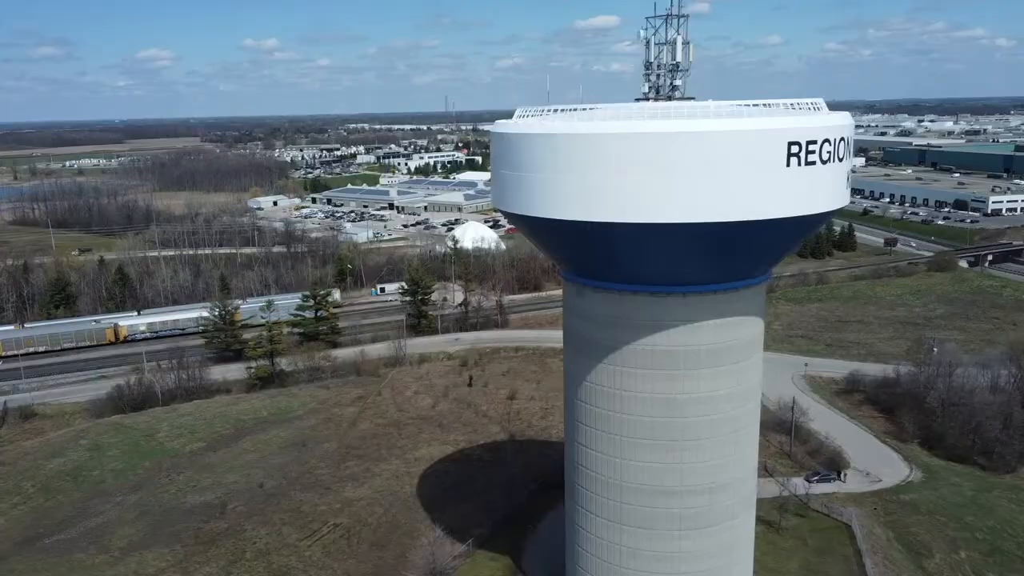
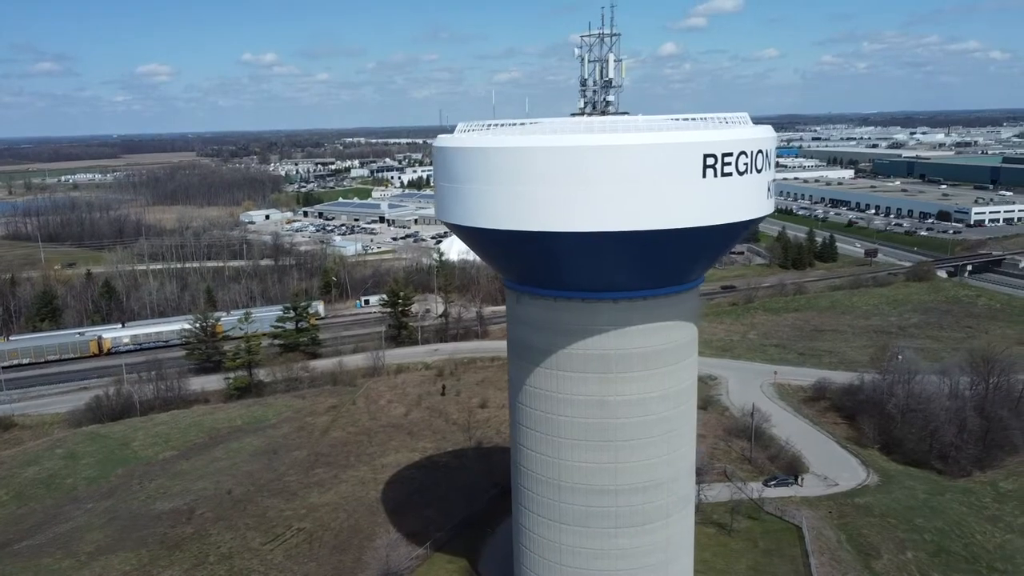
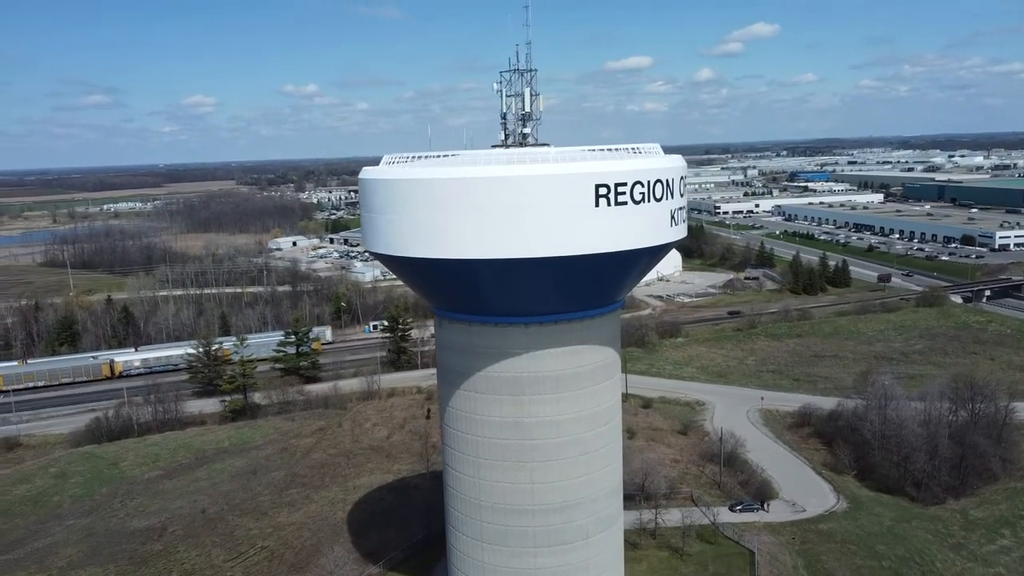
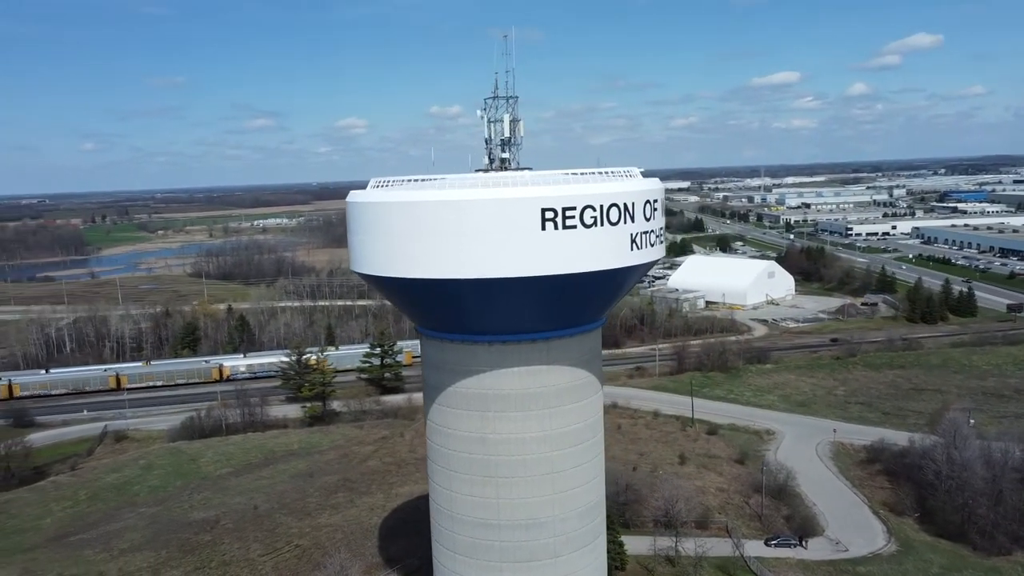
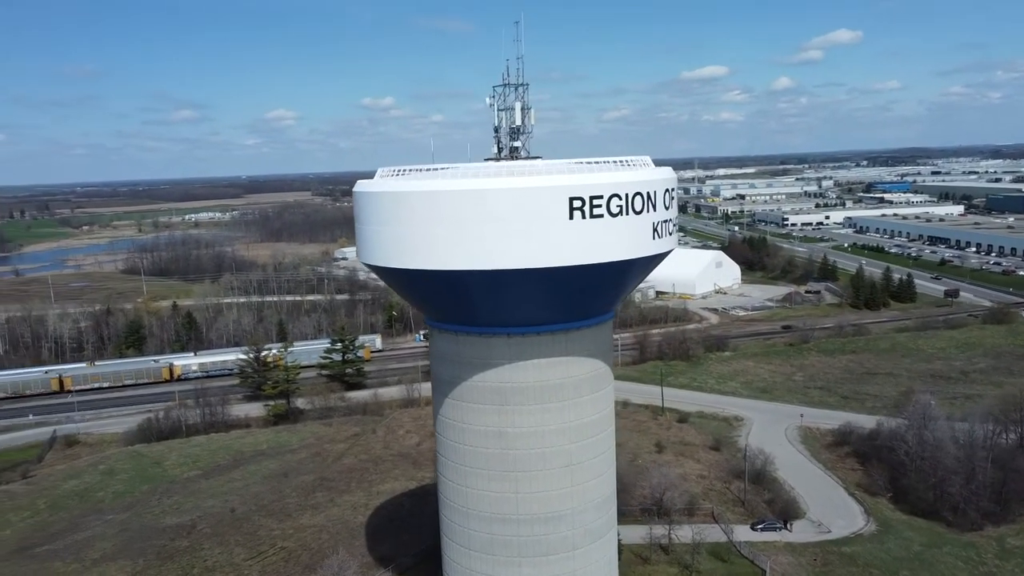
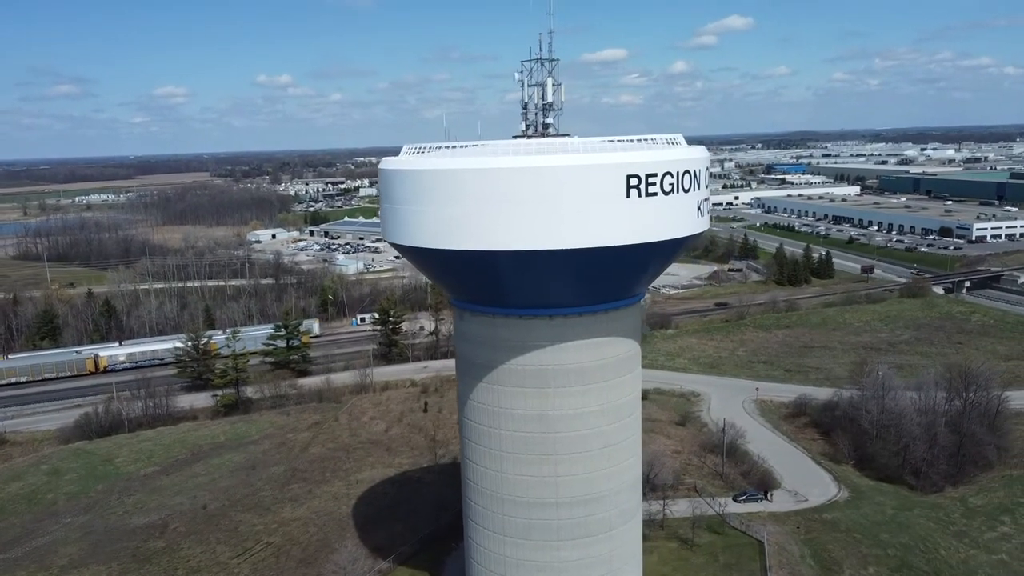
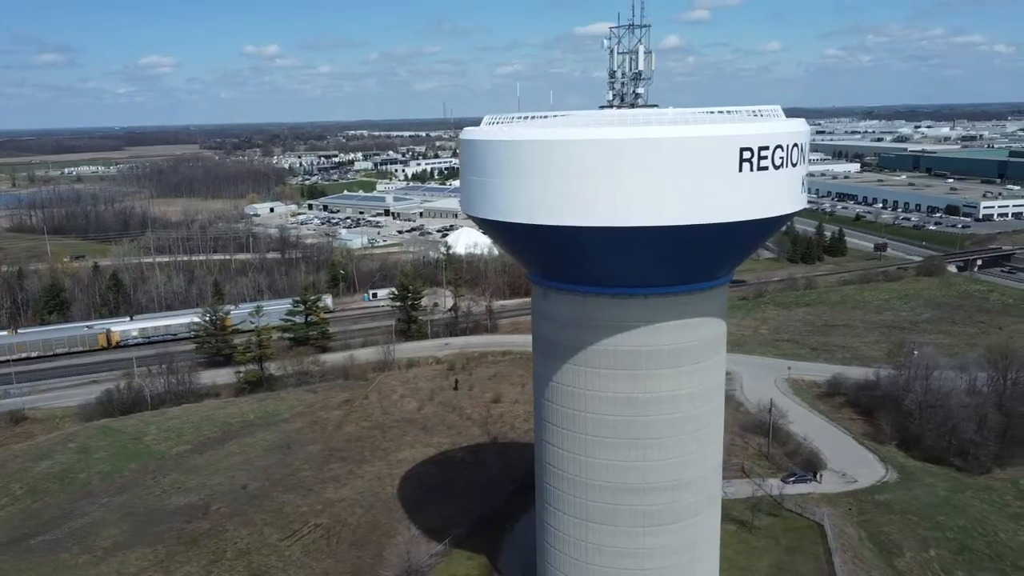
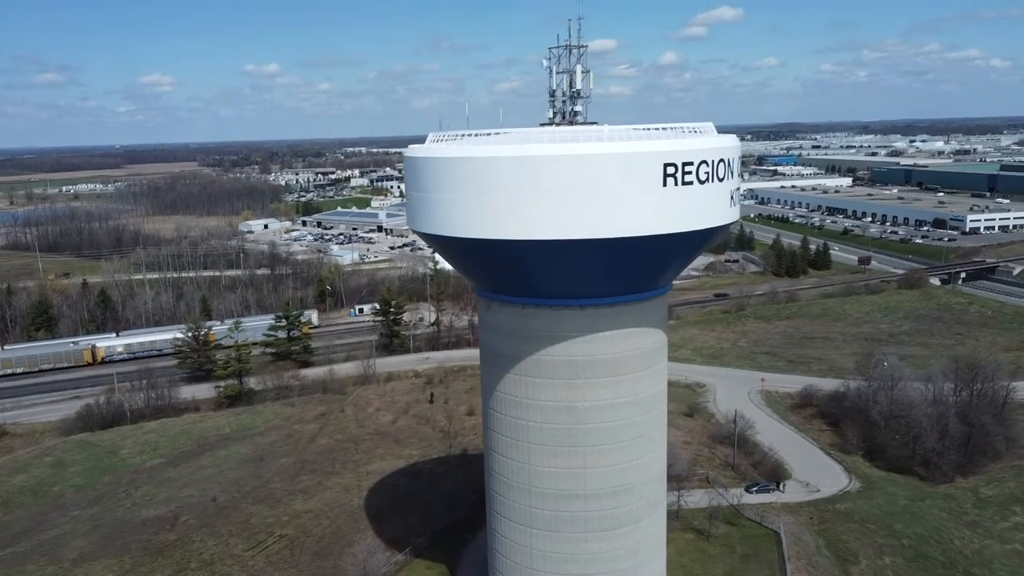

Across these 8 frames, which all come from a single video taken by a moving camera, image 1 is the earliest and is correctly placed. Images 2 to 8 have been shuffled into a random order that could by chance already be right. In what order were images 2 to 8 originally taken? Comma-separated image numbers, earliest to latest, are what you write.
7, 2, 8, 6, 3, 5, 4
